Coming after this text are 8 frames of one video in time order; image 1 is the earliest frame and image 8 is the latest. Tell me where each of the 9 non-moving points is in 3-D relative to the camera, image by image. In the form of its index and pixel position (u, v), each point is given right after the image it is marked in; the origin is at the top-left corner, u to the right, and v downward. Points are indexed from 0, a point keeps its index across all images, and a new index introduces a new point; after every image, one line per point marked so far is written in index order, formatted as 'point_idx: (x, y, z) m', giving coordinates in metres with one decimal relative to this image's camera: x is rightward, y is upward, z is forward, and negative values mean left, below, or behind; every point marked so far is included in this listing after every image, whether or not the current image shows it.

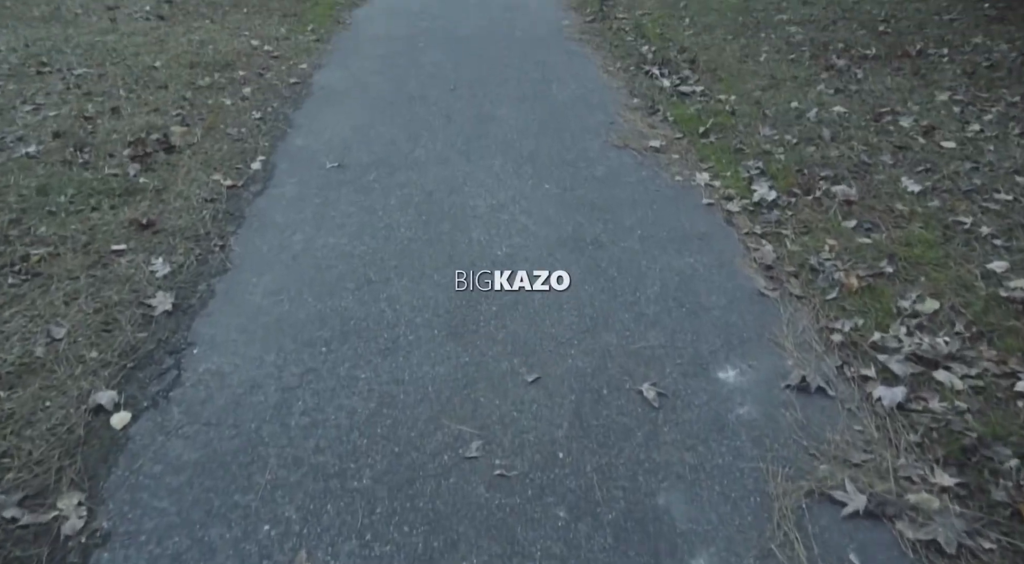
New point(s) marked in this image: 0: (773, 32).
0: (+2.2, +2.1, +5.6) m
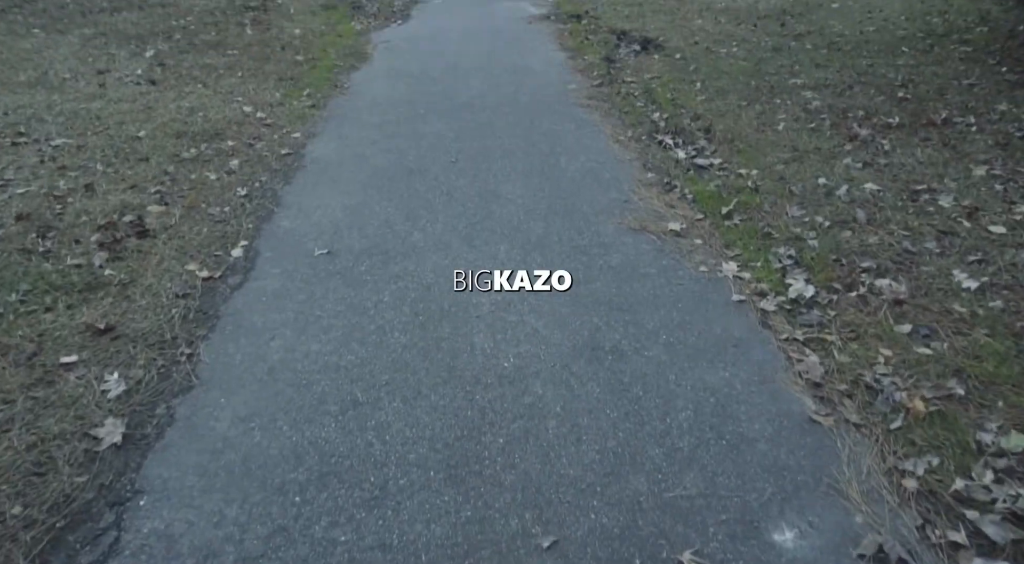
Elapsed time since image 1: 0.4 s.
0: (+2.3, +1.5, +5.3) m
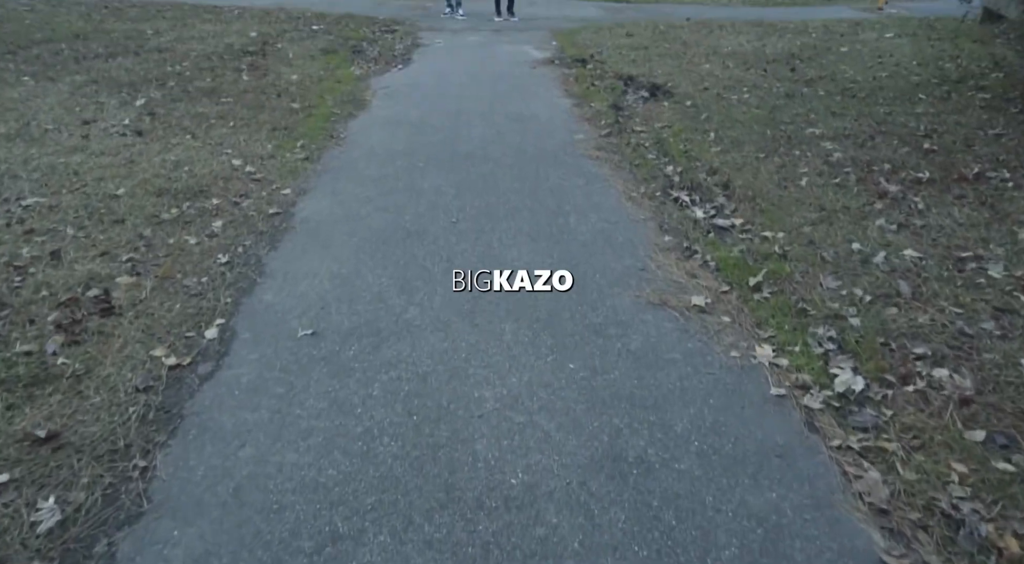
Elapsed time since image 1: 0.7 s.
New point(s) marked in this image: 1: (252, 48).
0: (+2.3, +1.0, +5.1) m
1: (-3.7, +3.3, +9.1) m
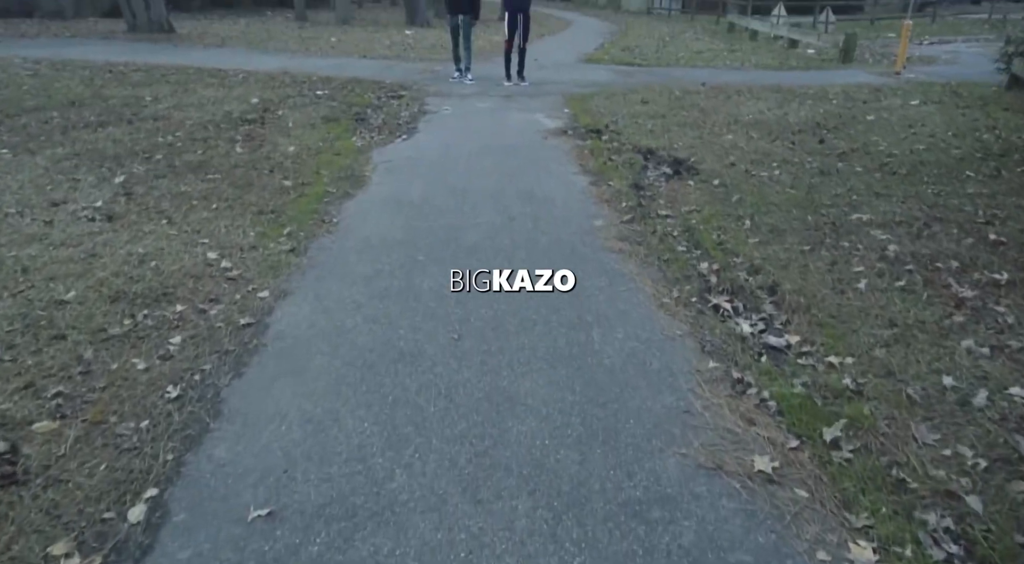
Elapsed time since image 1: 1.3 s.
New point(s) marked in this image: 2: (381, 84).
0: (+2.4, +0.3, +4.5) m
1: (-3.5, +2.2, +8.7) m
2: (-2.3, +3.5, +11.5) m
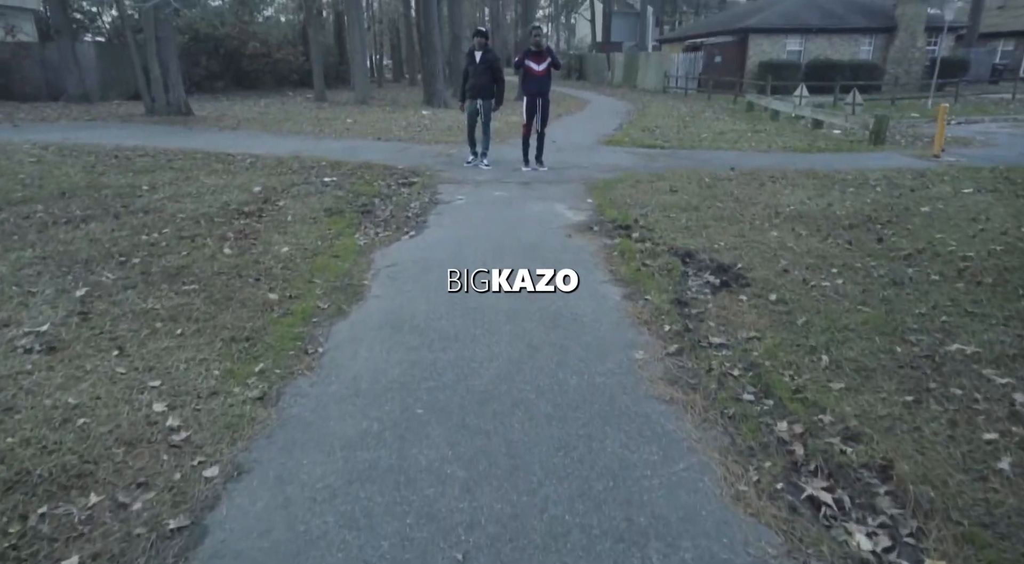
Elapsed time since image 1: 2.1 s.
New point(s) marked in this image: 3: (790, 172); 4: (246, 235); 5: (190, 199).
0: (+2.5, -0.6, +3.6) m
1: (-3.3, +0.9, +8.1) m
2: (-2.0, +1.9, +11.0) m
3: (+4.7, +1.9, +11.1) m
4: (-2.8, +0.5, +6.7) m
5: (-4.2, +1.1, +8.4) m
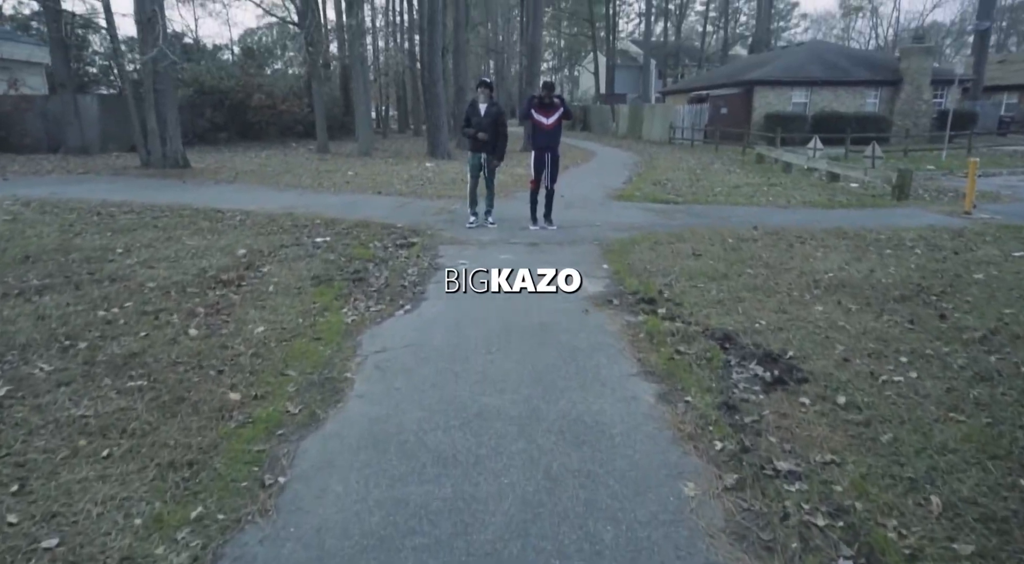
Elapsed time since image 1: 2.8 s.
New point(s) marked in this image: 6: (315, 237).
0: (+2.6, -1.1, +2.7) m
1: (-3.2, +0.1, +7.3) m
2: (-1.9, +0.8, +10.3) m
3: (+4.8, +0.8, +10.3) m
4: (-2.7, -0.3, +5.9) m
5: (-4.1, +0.2, +7.6) m
6: (-2.9, +0.7, +9.6) m
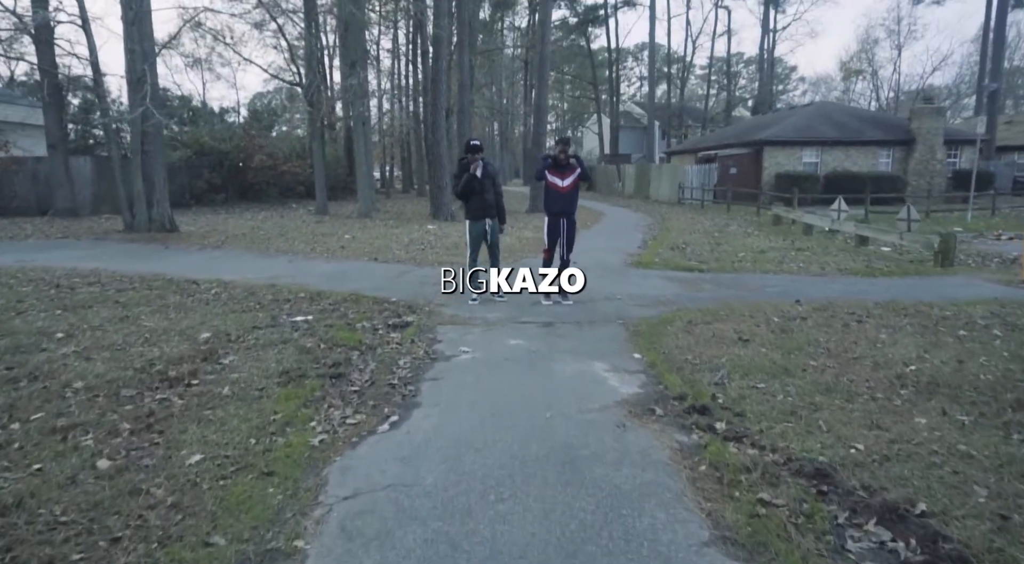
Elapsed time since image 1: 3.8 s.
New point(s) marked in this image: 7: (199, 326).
0: (+2.7, -1.5, +1.2) m
1: (-3.1, -0.8, +6.0) m
2: (-1.8, -0.3, +9.0) m
3: (+5.0, -0.3, +9.0) m
4: (-2.6, -1.0, +4.6) m
5: (-4.0, -0.7, +6.4) m
6: (-2.8, -0.4, +8.3) m
7: (-3.6, -0.5, +7.6) m
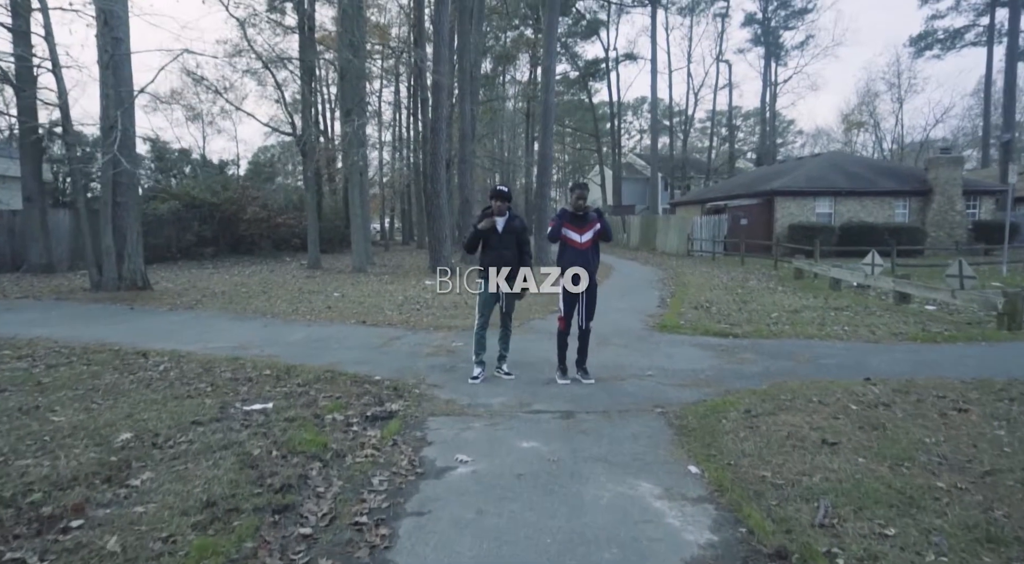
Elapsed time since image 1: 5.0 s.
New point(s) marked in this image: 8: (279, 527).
0: (+2.8, -1.8, -0.5) m
1: (-3.0, -1.4, +4.3) m
2: (-1.7, -1.2, +7.4) m
3: (+5.1, -1.2, +7.3) m
4: (-2.5, -1.5, +2.9) m
5: (-3.9, -1.4, +4.7) m
6: (-2.7, -1.2, +6.7) m
7: (-3.5, -1.3, +5.9) m
8: (-1.4, -1.5, +4.0) m
